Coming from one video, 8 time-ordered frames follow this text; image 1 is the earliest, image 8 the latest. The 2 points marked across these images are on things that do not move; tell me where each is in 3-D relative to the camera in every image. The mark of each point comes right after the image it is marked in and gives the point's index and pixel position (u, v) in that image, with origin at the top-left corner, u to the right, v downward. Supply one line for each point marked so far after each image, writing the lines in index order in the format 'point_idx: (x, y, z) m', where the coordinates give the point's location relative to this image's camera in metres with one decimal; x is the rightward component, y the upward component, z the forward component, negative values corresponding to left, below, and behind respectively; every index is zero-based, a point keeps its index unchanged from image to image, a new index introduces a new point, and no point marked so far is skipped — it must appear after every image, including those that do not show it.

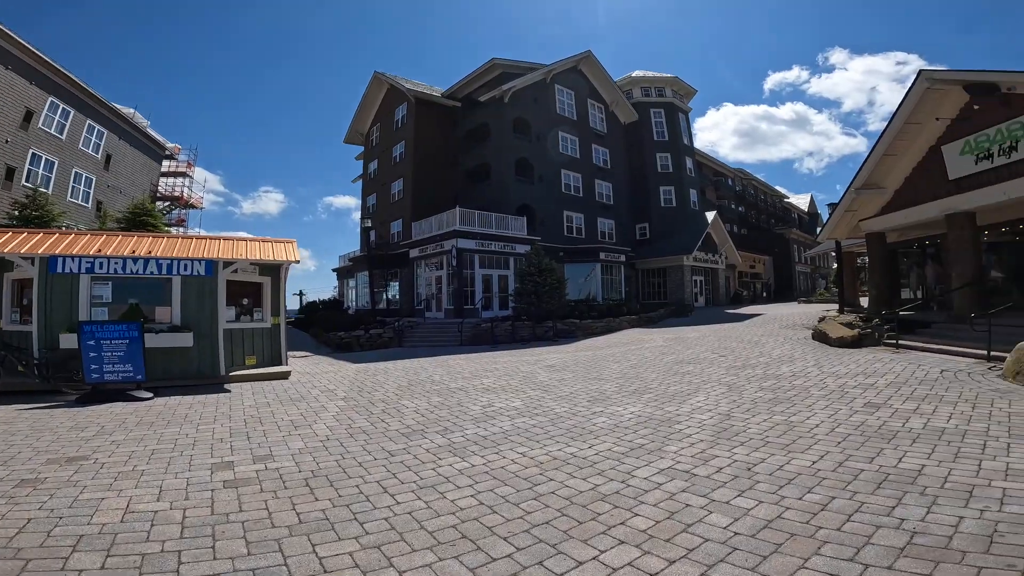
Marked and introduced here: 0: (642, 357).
0: (+2.8, -1.6, +10.9) m
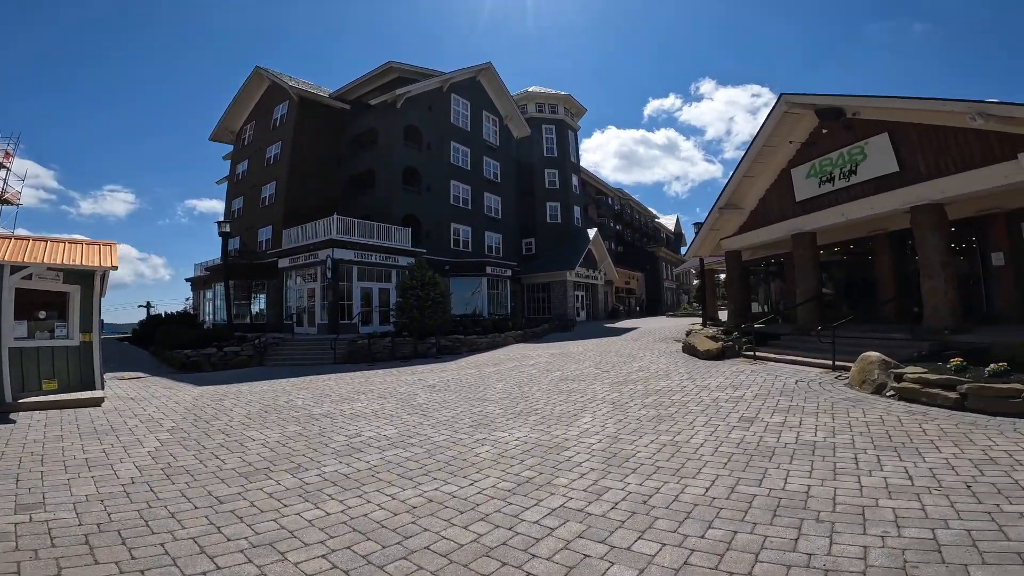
0: (+0.2, -1.9, +10.5) m
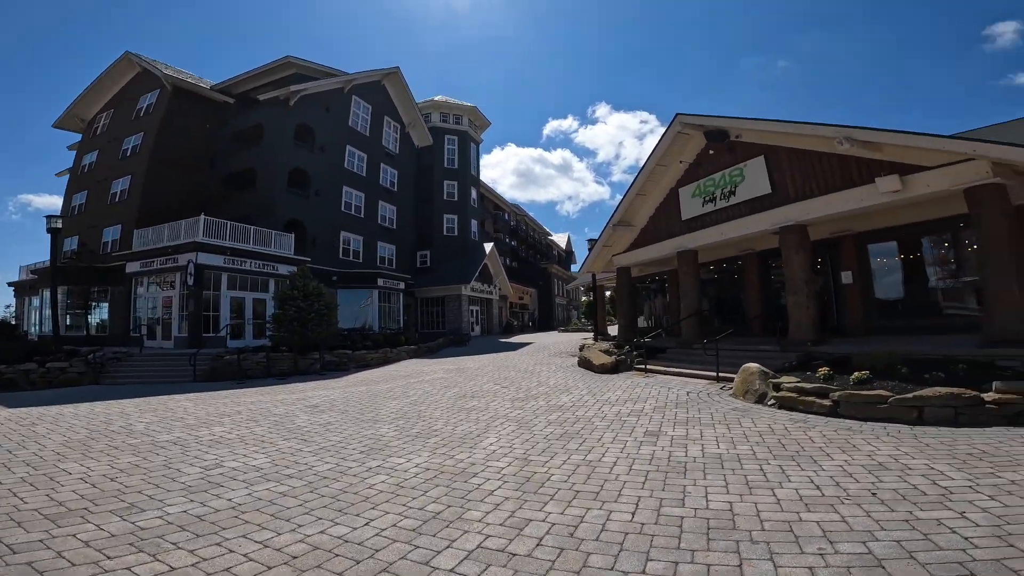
0: (-1.9, -2.1, +9.8) m
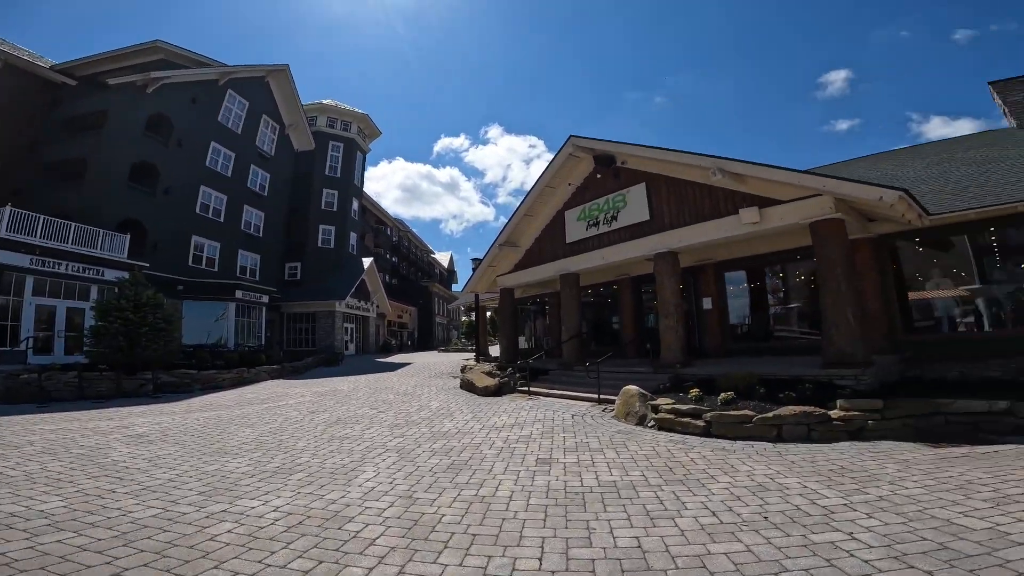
0: (-4.2, -2.3, +8.6) m
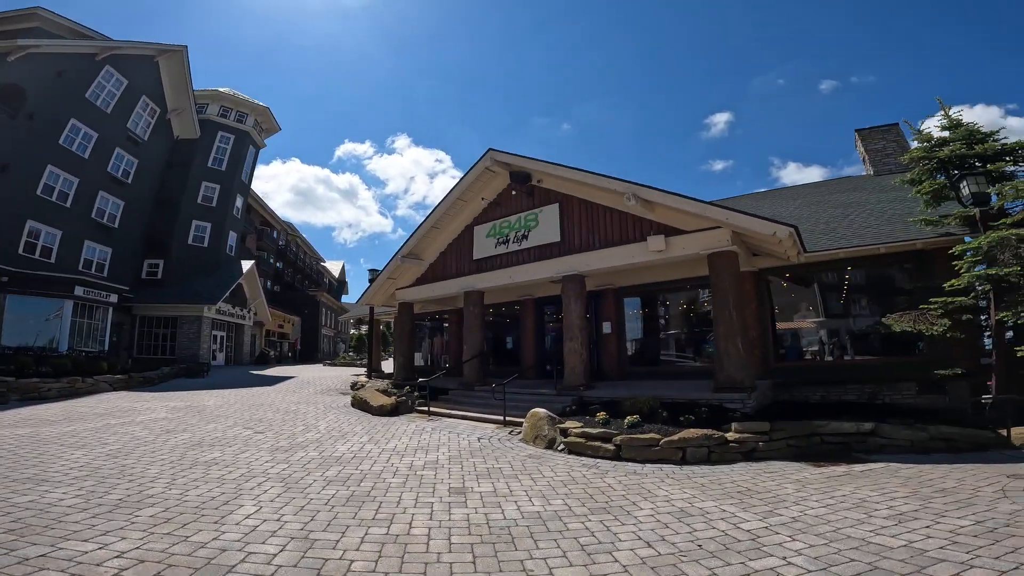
0: (-5.7, -2.2, +7.1) m
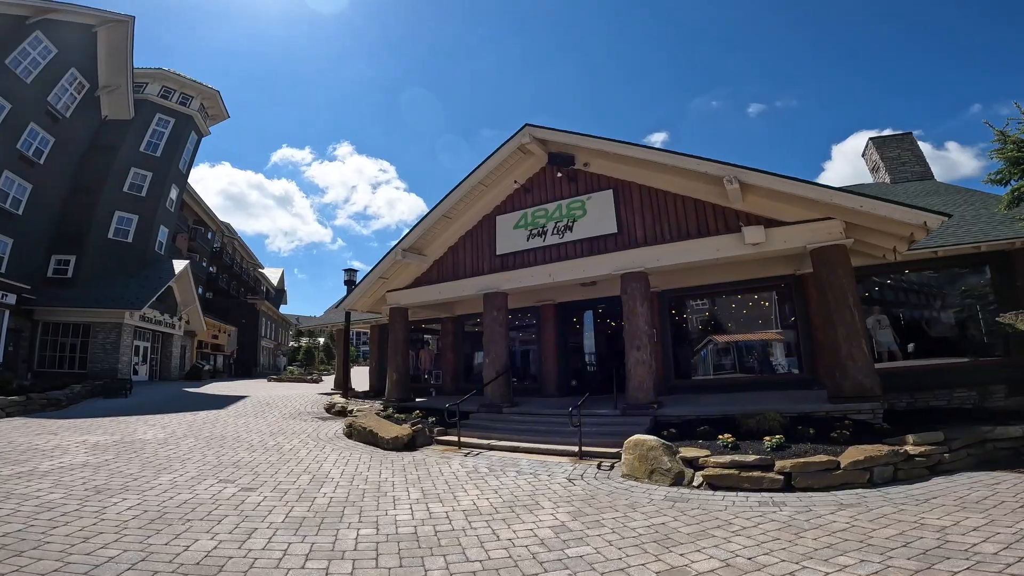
0: (-4.3, -2.0, +4.4) m
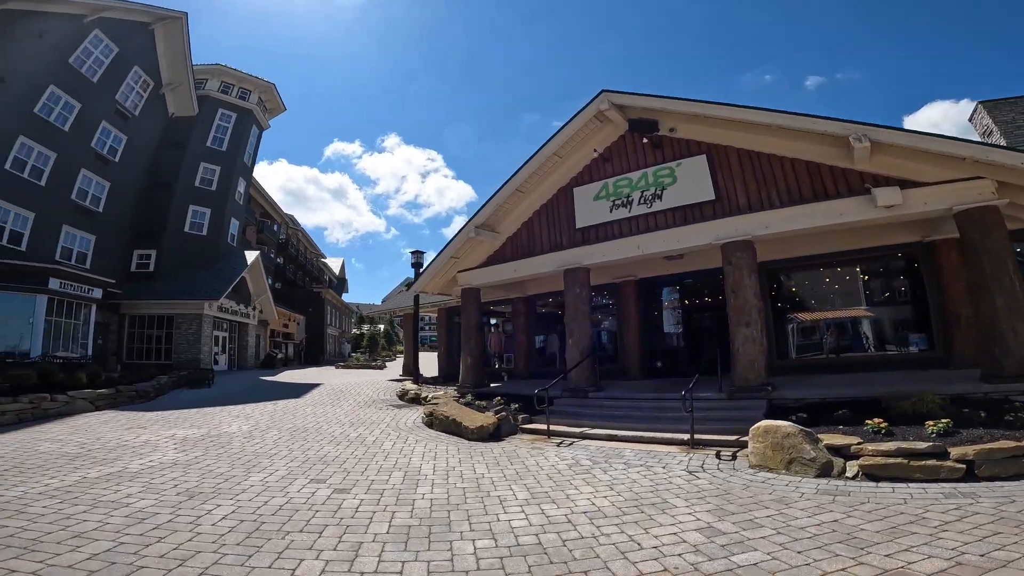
0: (-3.2, -1.9, +4.0) m
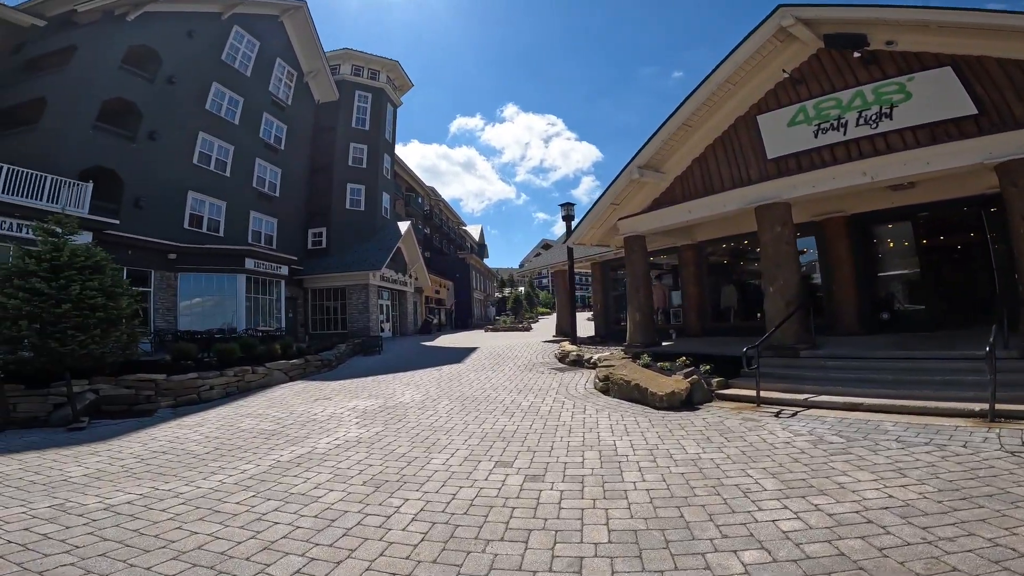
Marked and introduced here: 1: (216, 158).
0: (-1.5, -1.6, +3.7) m
1: (-11.7, +5.0, +18.8) m
